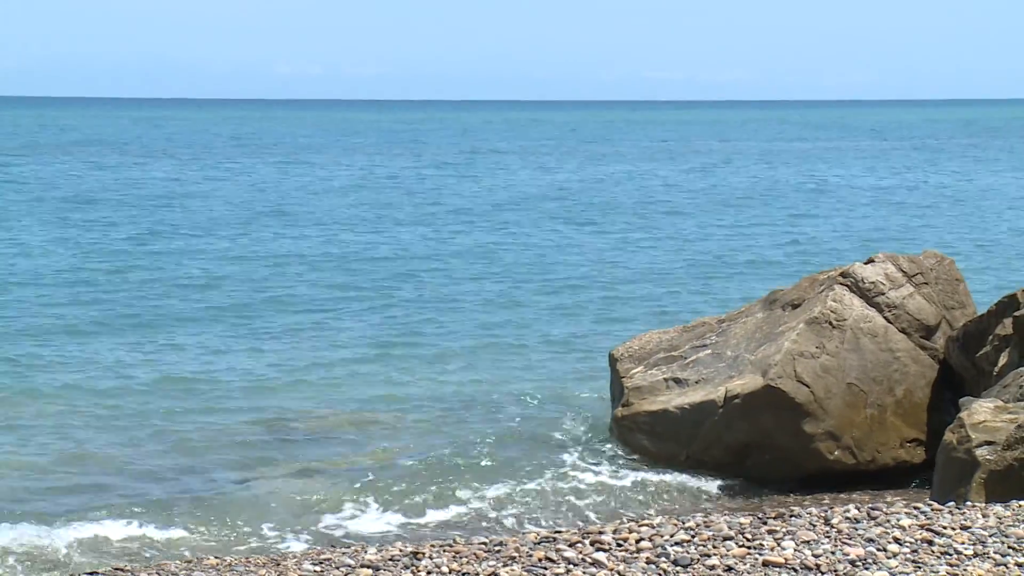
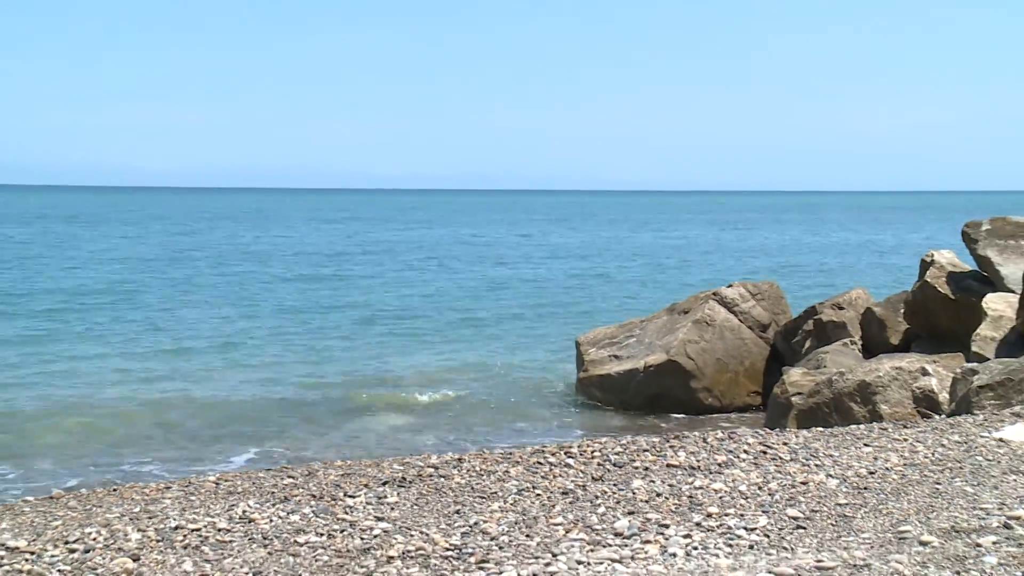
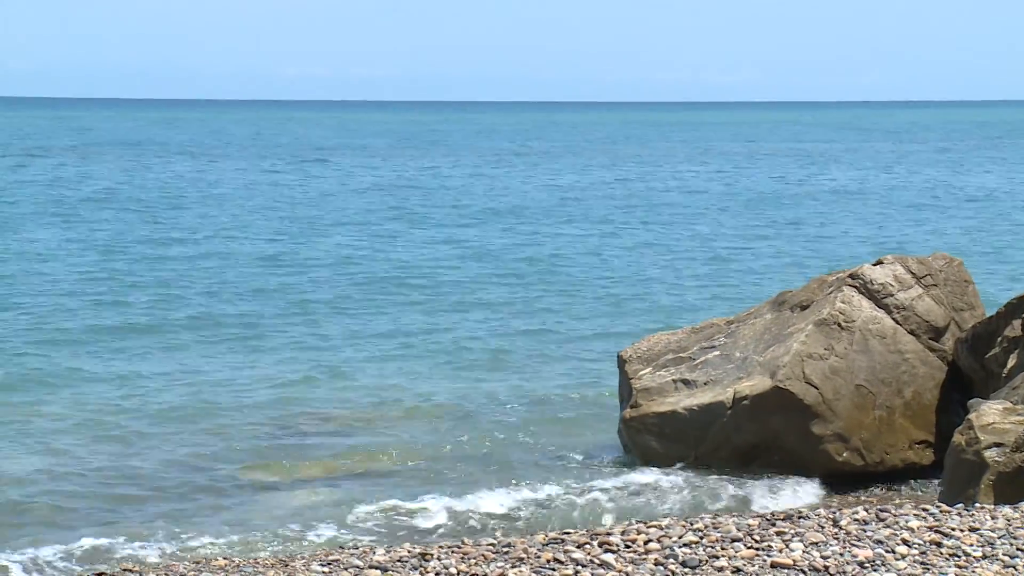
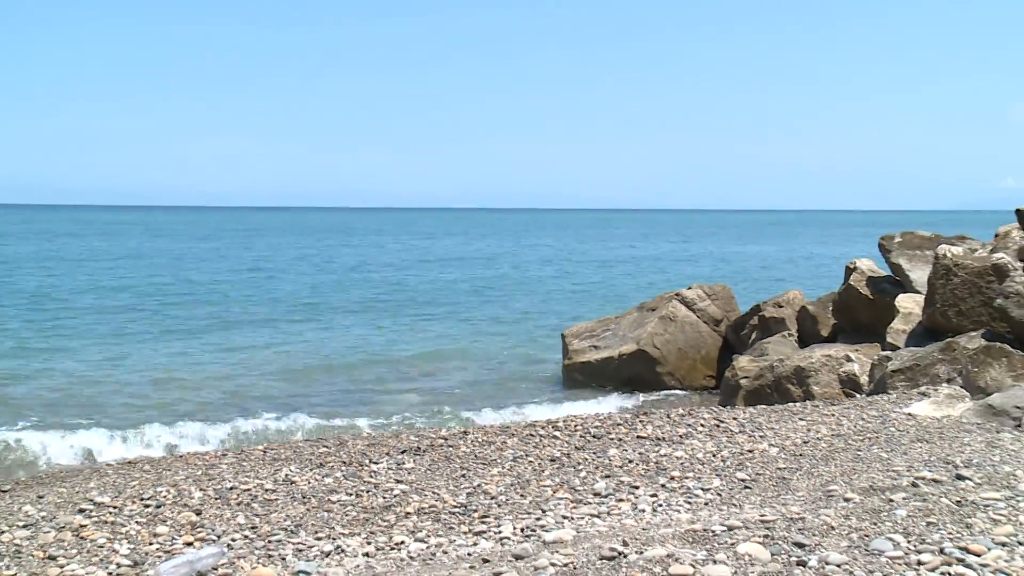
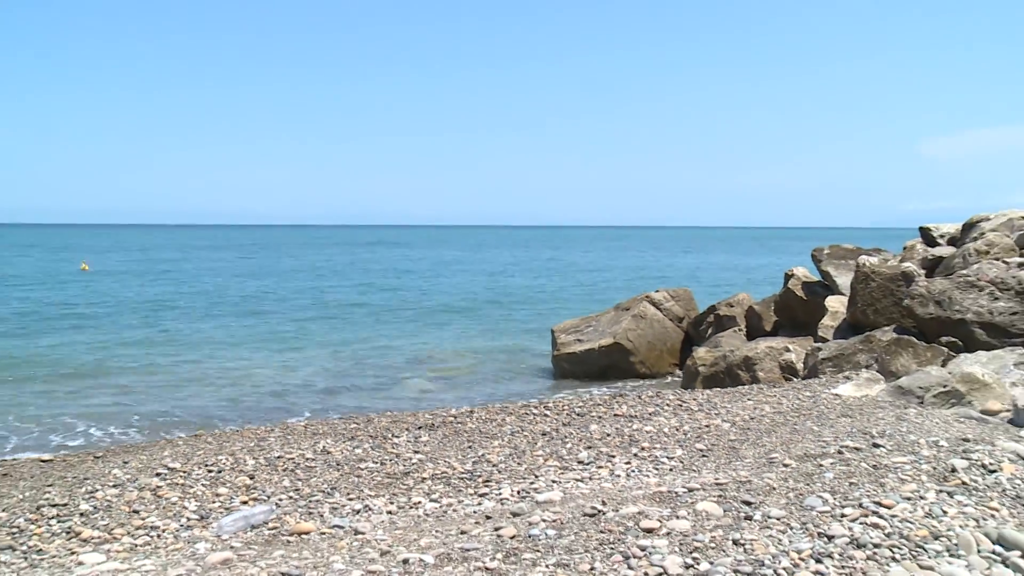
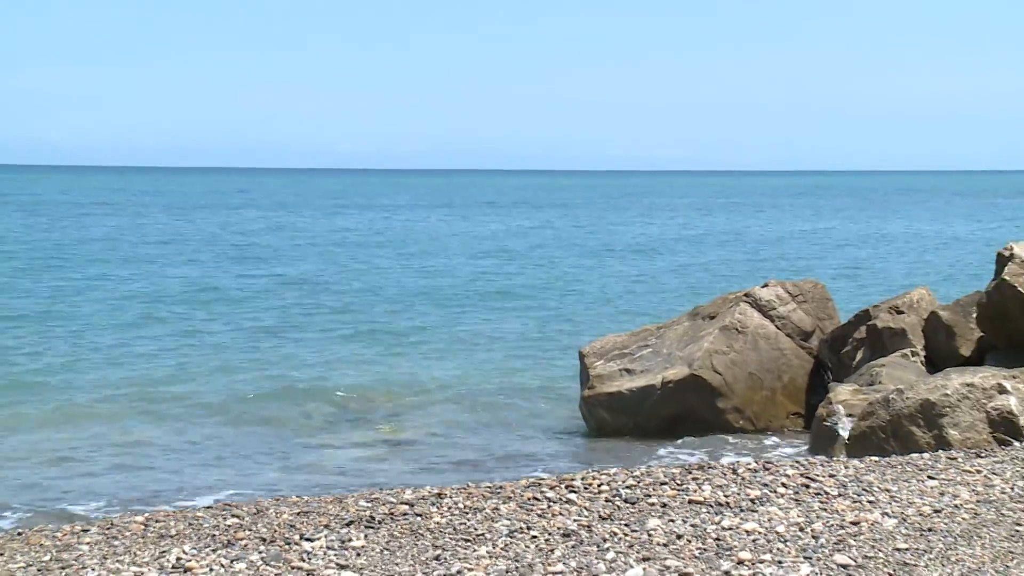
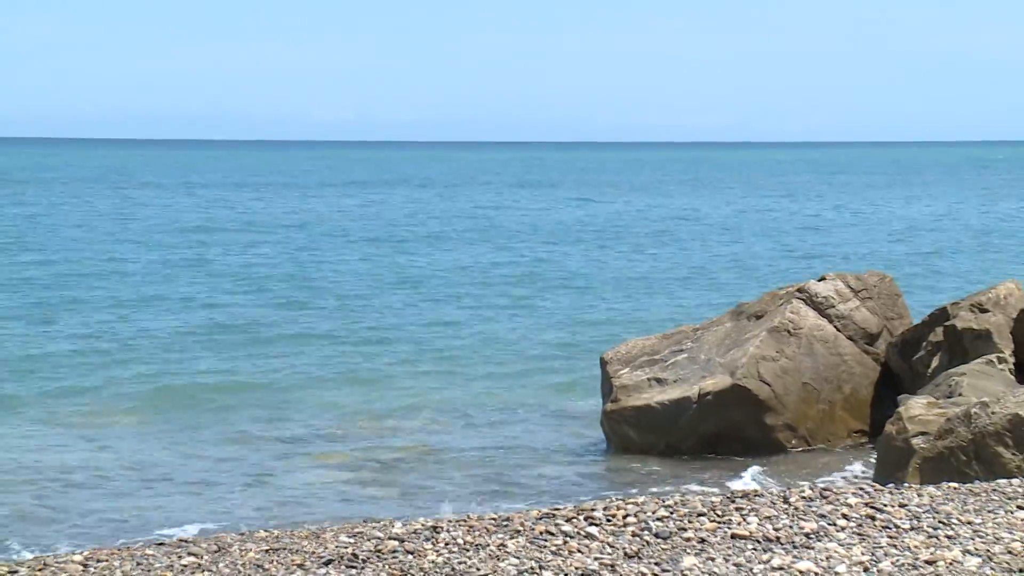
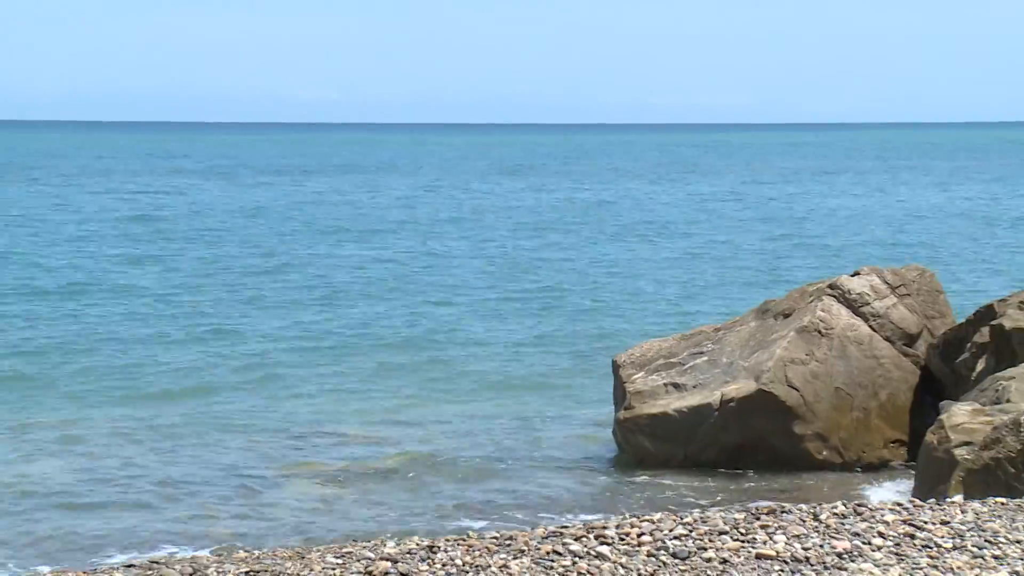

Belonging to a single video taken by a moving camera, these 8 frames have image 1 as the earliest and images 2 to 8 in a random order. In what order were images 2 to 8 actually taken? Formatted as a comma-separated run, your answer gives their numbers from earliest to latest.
3, 8, 7, 6, 2, 4, 5
